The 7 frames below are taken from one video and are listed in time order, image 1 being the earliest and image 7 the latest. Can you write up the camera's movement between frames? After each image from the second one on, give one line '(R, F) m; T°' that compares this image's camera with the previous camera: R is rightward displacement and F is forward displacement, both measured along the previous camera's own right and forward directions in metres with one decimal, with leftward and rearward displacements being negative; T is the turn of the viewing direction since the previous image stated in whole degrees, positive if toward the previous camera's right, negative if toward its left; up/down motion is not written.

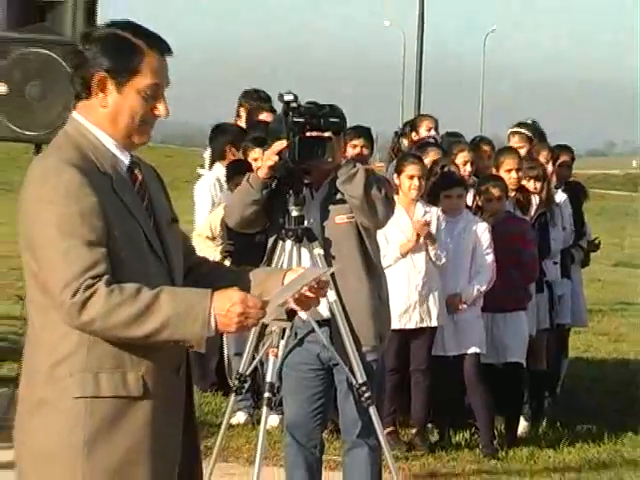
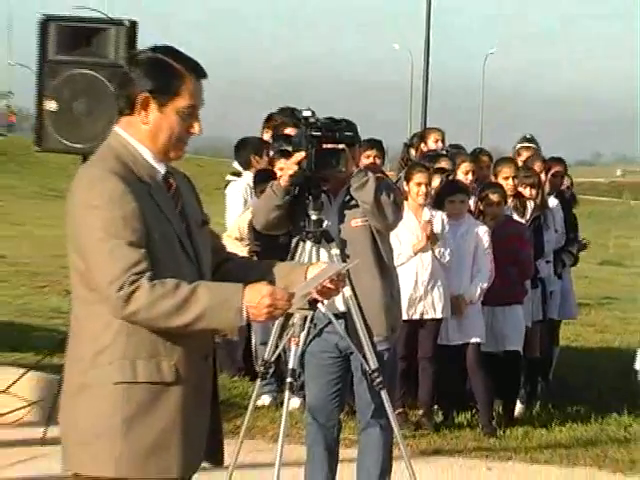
(0.0, -0.5) m; -1°
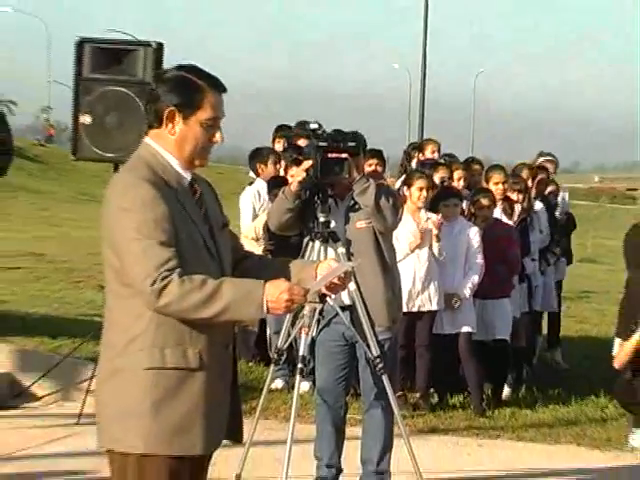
(0.0, -0.5) m; -1°
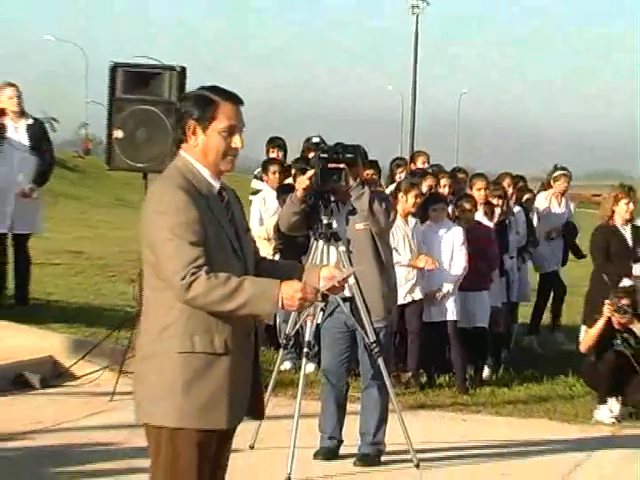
(0.0, -0.8) m; 0°
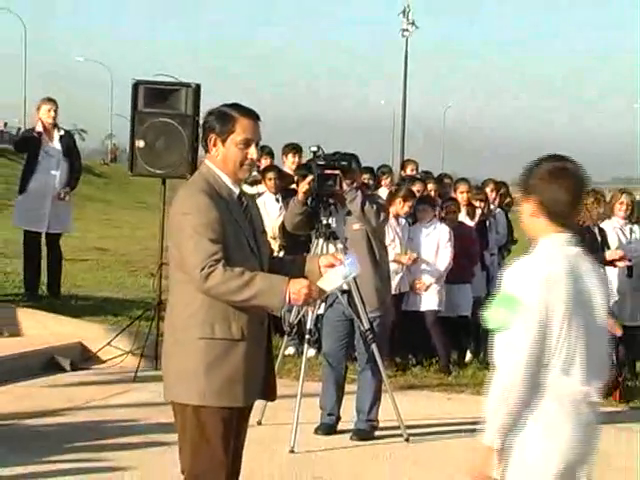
(0.0, -0.7) m; 0°
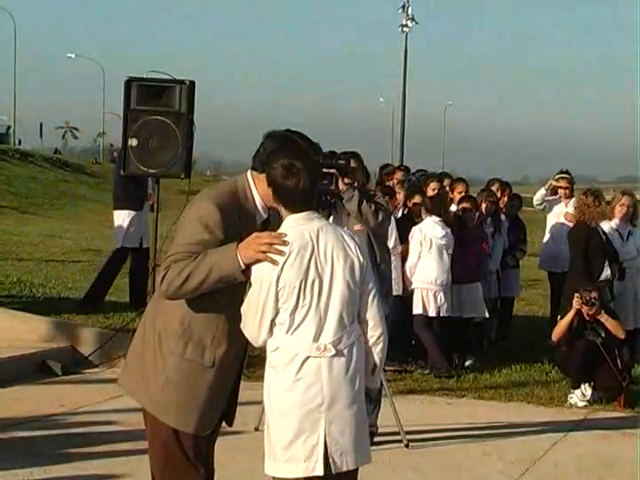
(0.0, +0.2) m; 0°
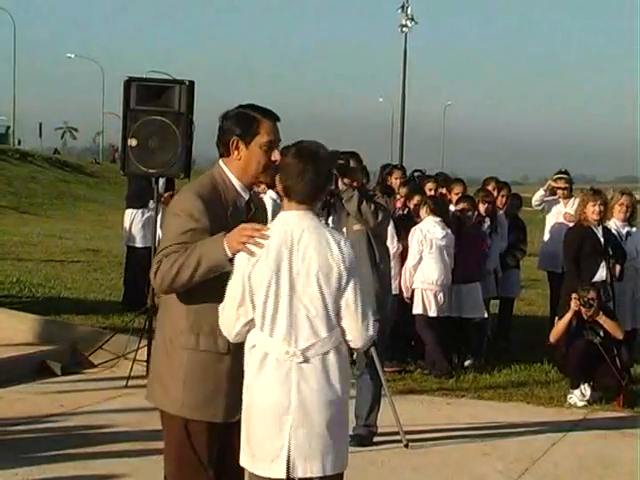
(0.0, 0.0) m; 0°
